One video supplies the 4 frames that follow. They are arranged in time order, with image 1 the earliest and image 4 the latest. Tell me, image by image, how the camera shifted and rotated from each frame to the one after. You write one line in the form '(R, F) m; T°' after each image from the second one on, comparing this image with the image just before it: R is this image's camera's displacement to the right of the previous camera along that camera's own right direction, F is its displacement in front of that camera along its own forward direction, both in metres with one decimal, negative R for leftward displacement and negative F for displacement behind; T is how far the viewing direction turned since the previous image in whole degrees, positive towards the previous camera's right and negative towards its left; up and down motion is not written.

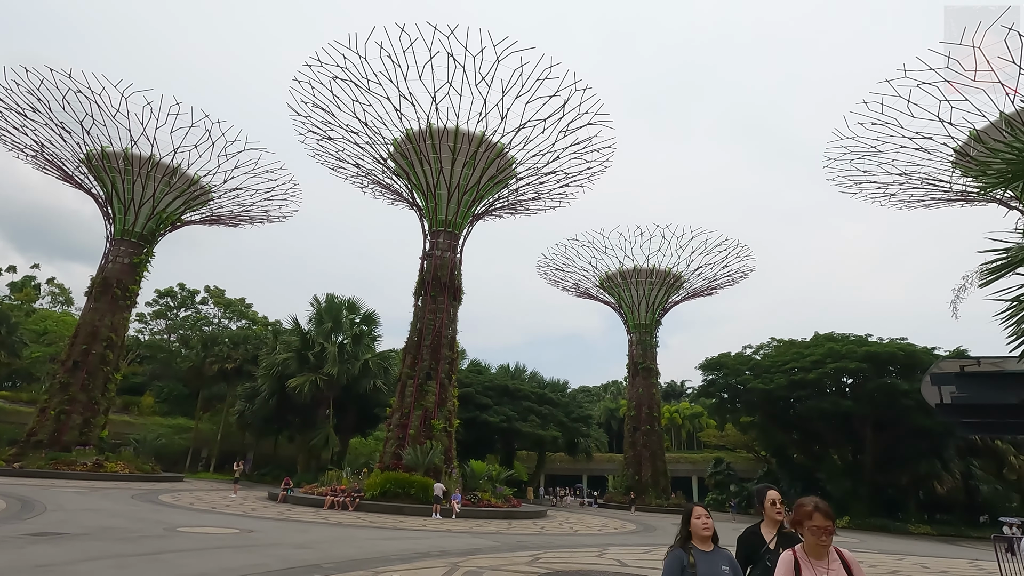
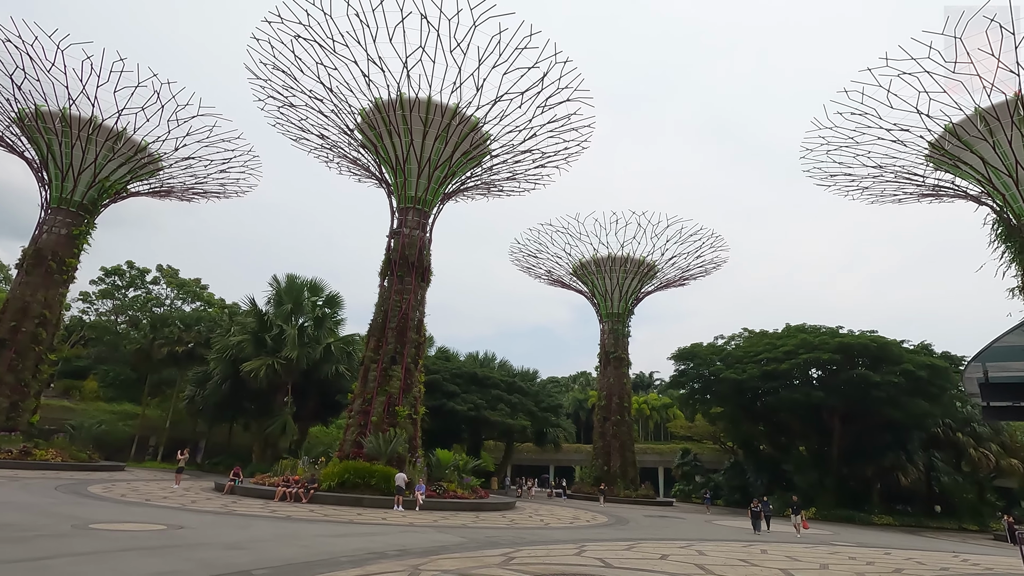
(0.0, +0.8) m; +3°
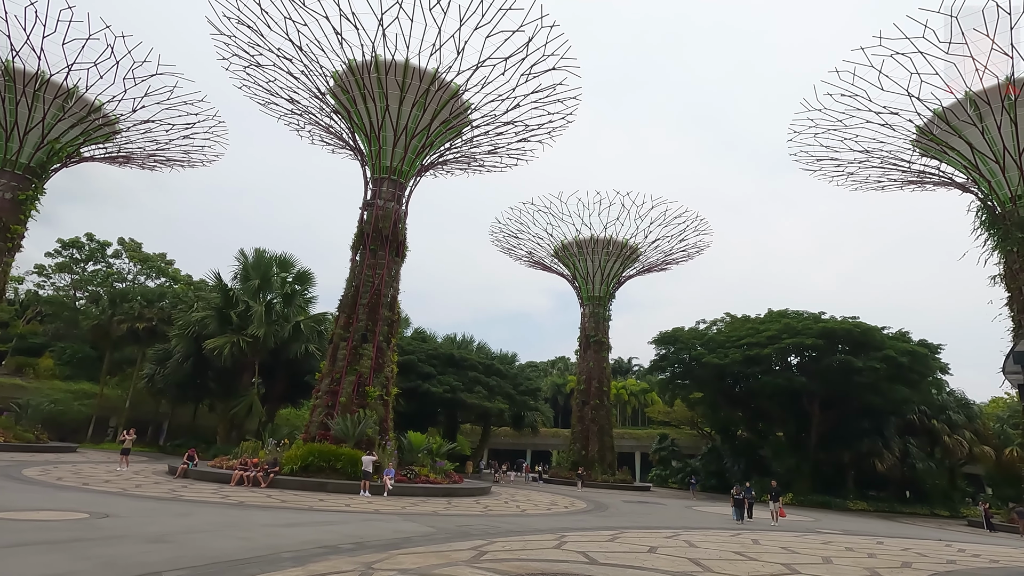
(0.0, +0.7) m; +2°
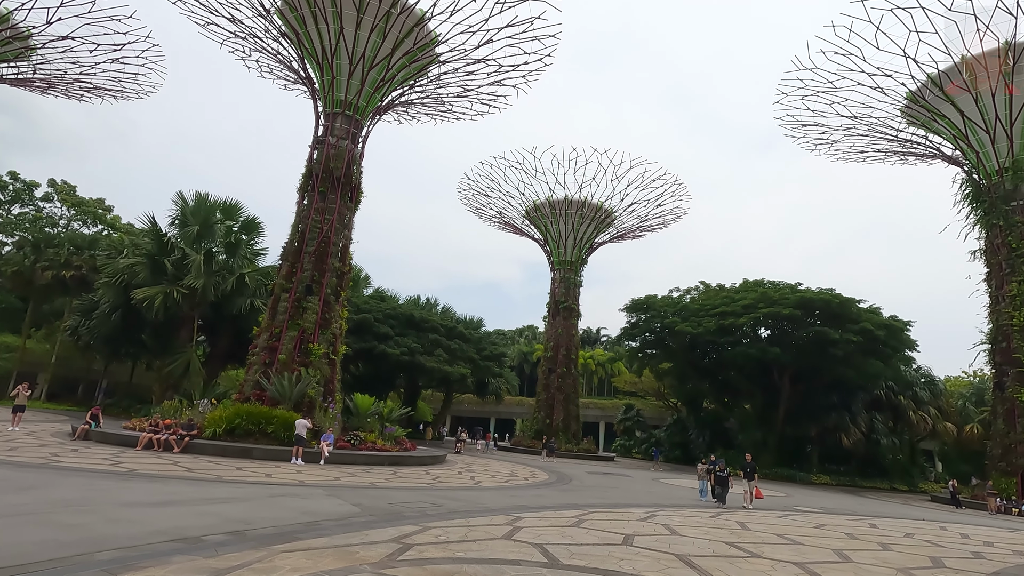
(+0.2, +1.2) m; +3°
